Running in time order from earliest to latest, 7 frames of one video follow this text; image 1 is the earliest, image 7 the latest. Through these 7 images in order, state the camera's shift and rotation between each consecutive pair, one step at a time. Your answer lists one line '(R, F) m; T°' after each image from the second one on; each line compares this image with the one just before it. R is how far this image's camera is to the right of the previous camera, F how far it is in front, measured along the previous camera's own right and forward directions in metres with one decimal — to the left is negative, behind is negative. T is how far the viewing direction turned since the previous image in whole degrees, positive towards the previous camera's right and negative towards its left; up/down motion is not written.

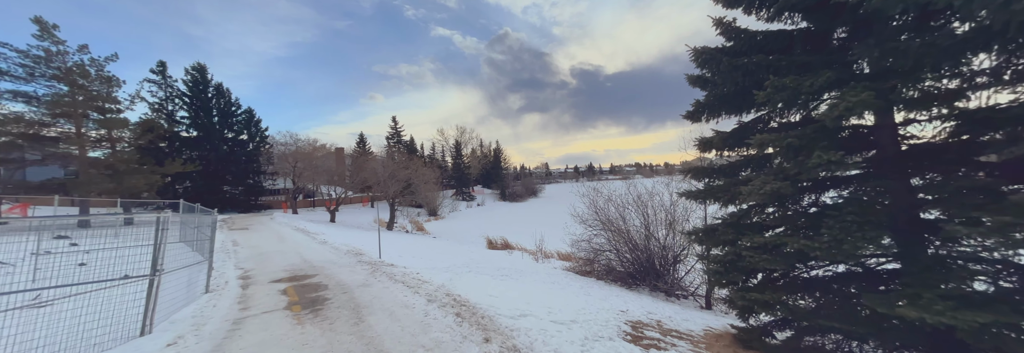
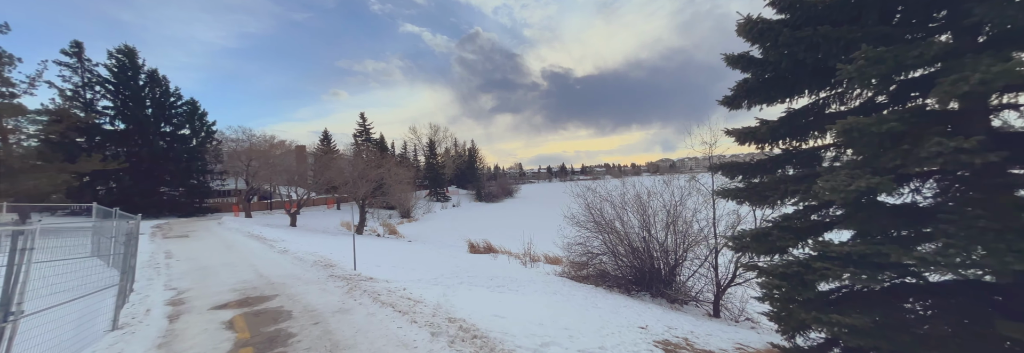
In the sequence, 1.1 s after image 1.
(-0.6, +1.2) m; +5°
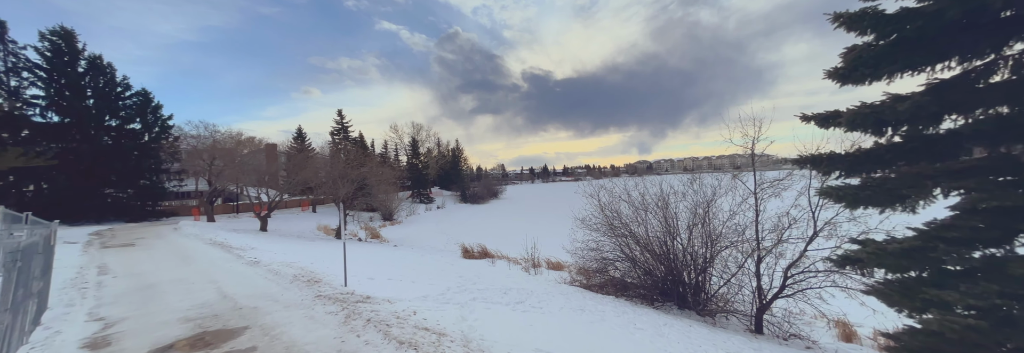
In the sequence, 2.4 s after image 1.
(-1.0, +1.4) m; +3°
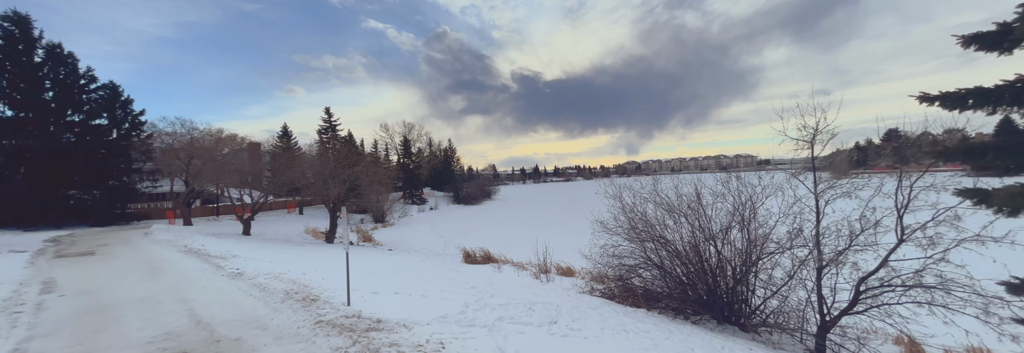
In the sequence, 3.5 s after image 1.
(-0.8, +1.1) m; +2°
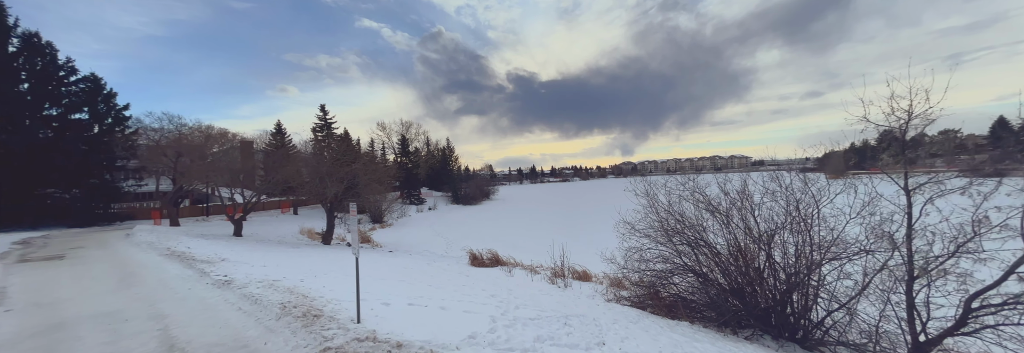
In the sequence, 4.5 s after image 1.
(-0.7, +1.0) m; +1°
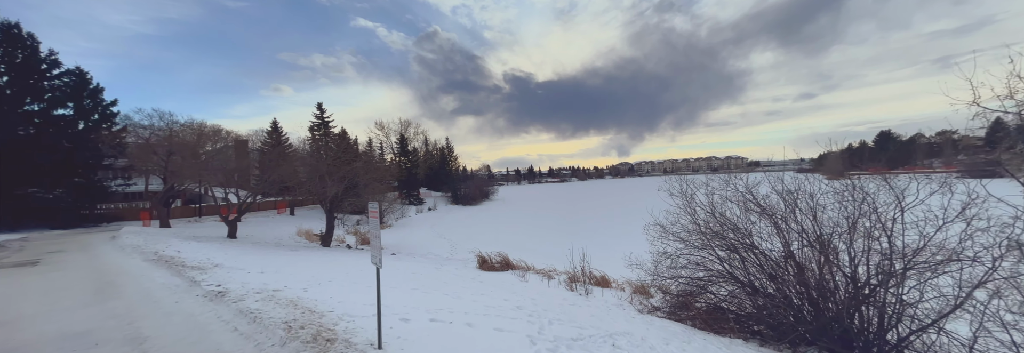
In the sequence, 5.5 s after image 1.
(-0.6, +0.8) m; +1°
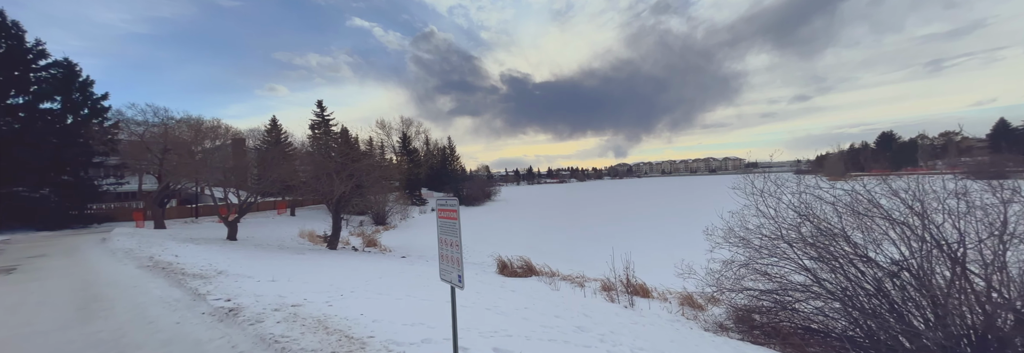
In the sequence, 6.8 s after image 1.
(-1.1, +1.0) m; +1°
